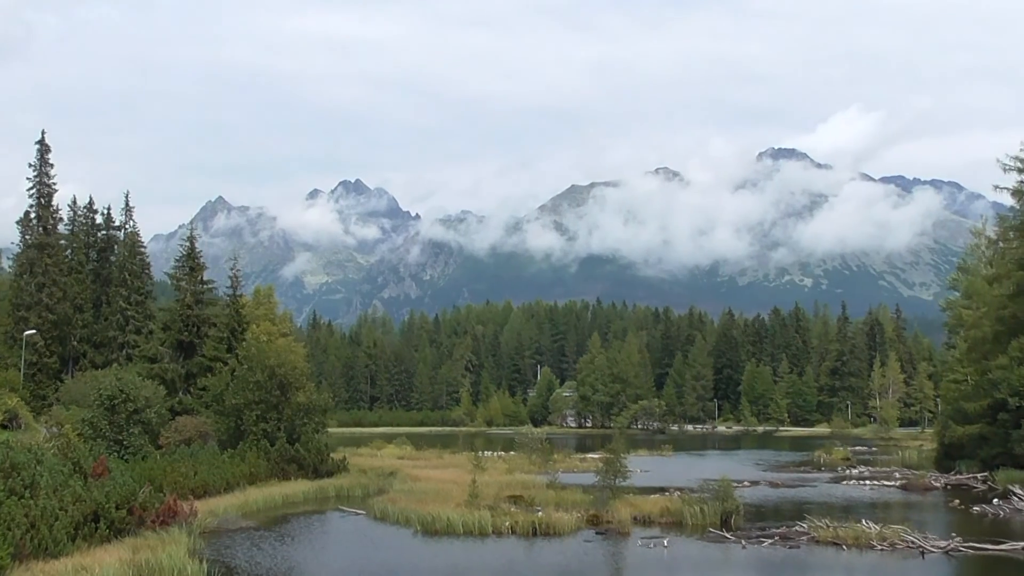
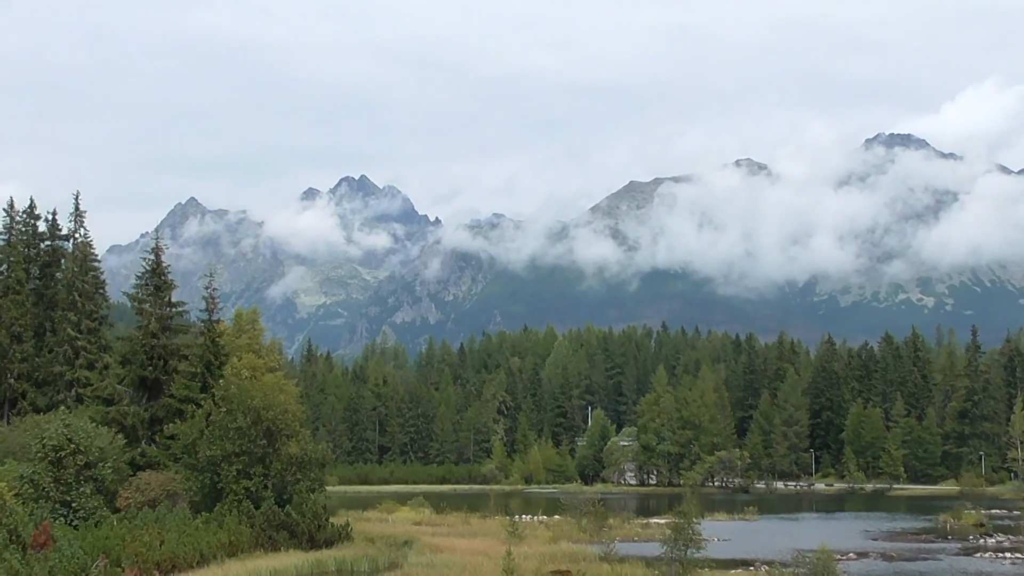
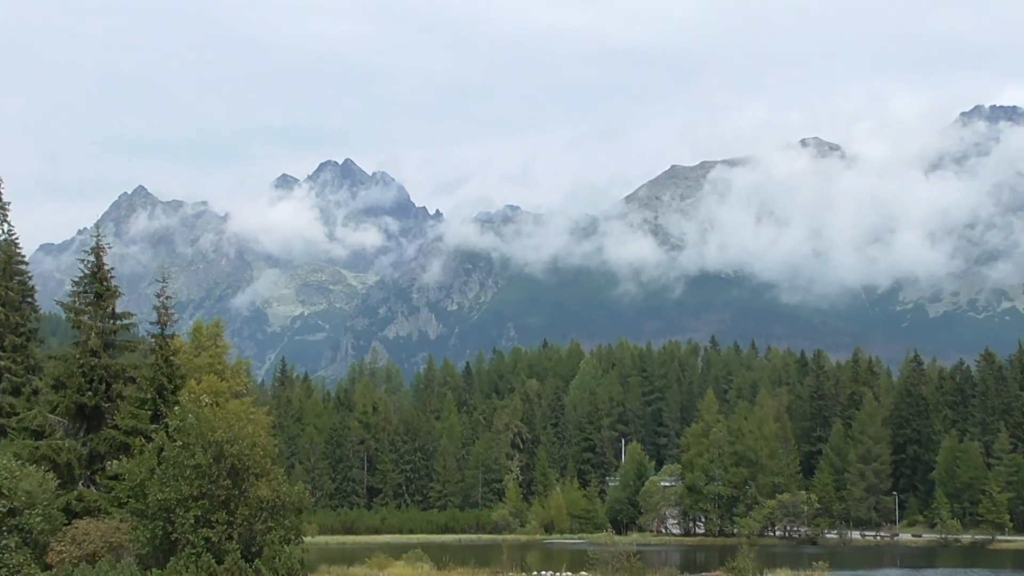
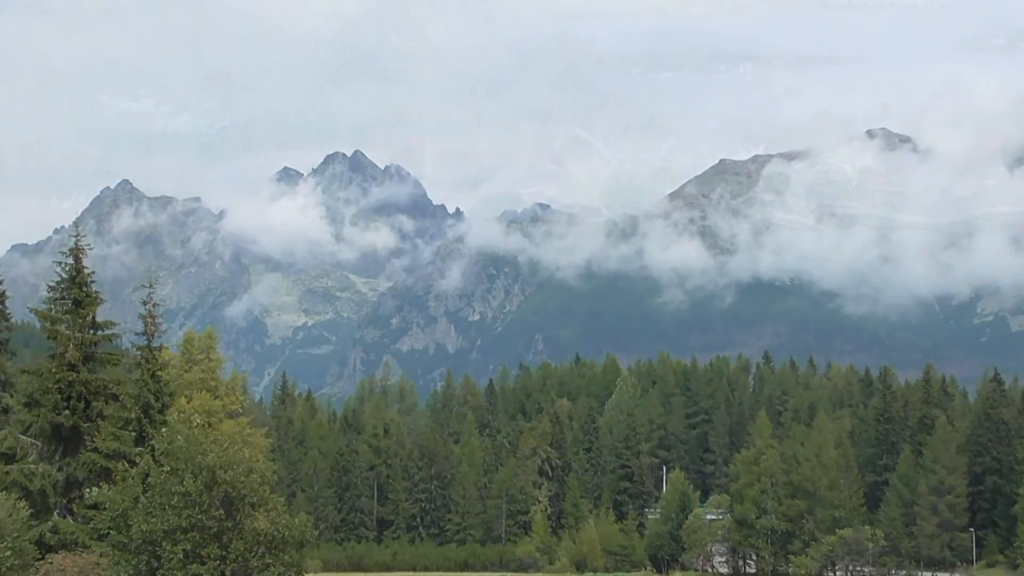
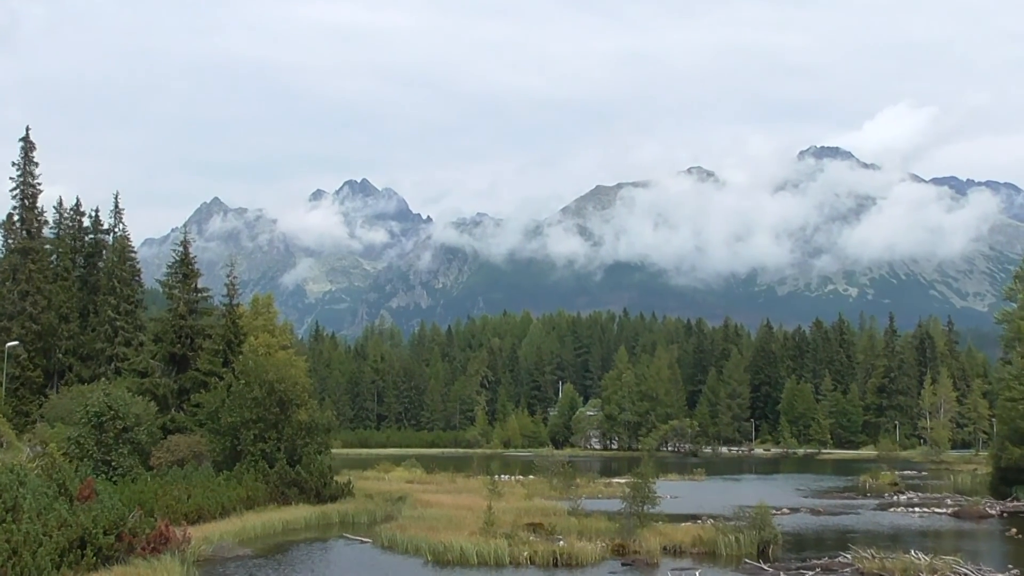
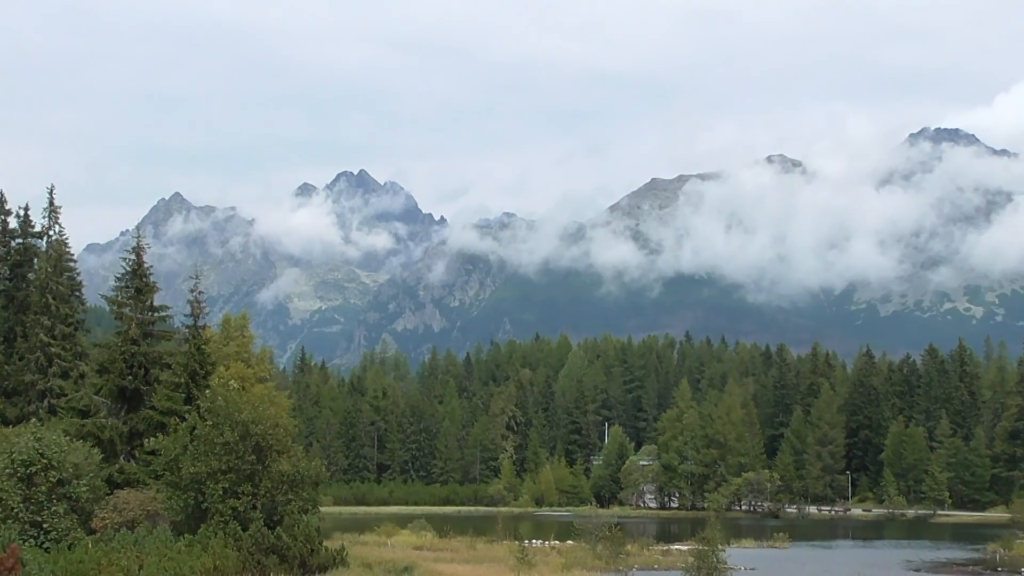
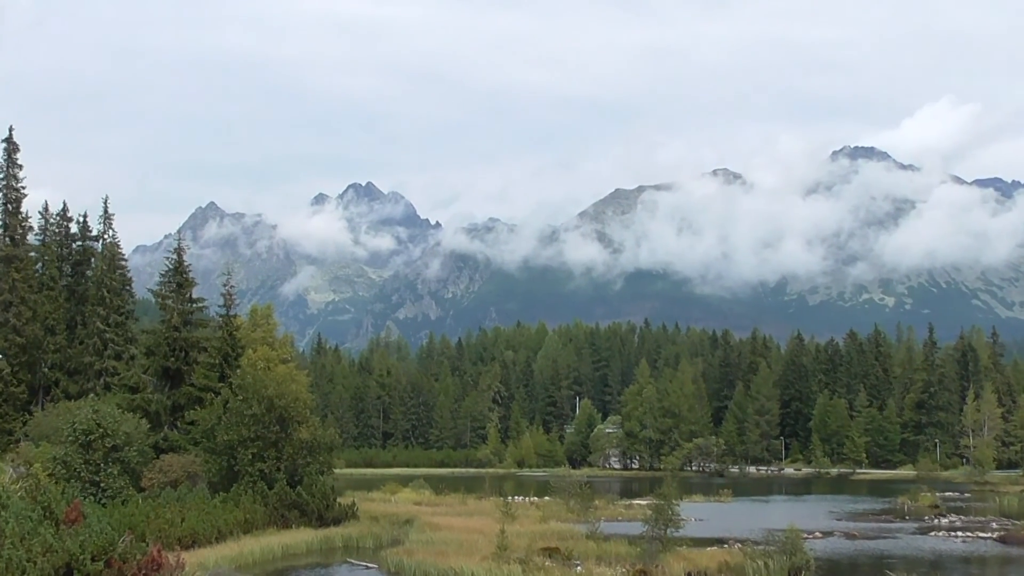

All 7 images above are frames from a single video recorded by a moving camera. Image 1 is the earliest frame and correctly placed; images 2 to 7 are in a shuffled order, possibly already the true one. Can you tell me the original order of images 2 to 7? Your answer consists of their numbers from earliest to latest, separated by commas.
5, 7, 2, 6, 3, 4
